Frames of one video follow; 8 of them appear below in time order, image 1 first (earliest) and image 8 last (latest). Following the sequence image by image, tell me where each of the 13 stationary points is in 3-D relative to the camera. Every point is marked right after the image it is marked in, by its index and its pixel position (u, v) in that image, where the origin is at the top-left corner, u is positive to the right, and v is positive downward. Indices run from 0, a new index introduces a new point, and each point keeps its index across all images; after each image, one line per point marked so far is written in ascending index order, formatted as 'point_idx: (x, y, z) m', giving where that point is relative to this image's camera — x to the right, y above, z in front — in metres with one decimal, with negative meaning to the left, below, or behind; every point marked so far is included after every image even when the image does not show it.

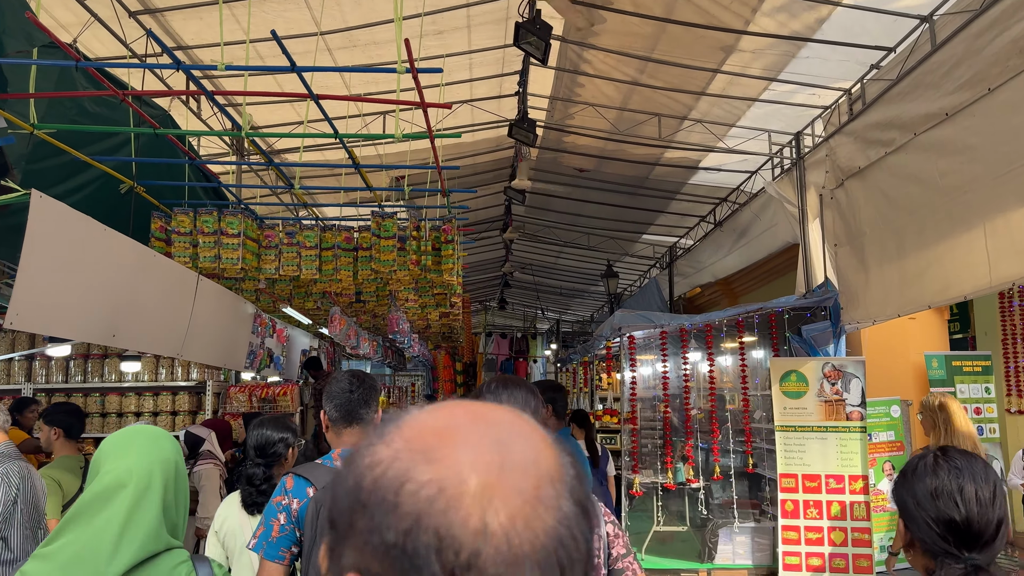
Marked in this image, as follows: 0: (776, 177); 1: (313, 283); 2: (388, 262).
0: (+2.6, +1.1, +7.9) m
1: (-1.5, 0.0, +6.1) m
2: (-0.8, +0.2, +5.2) m
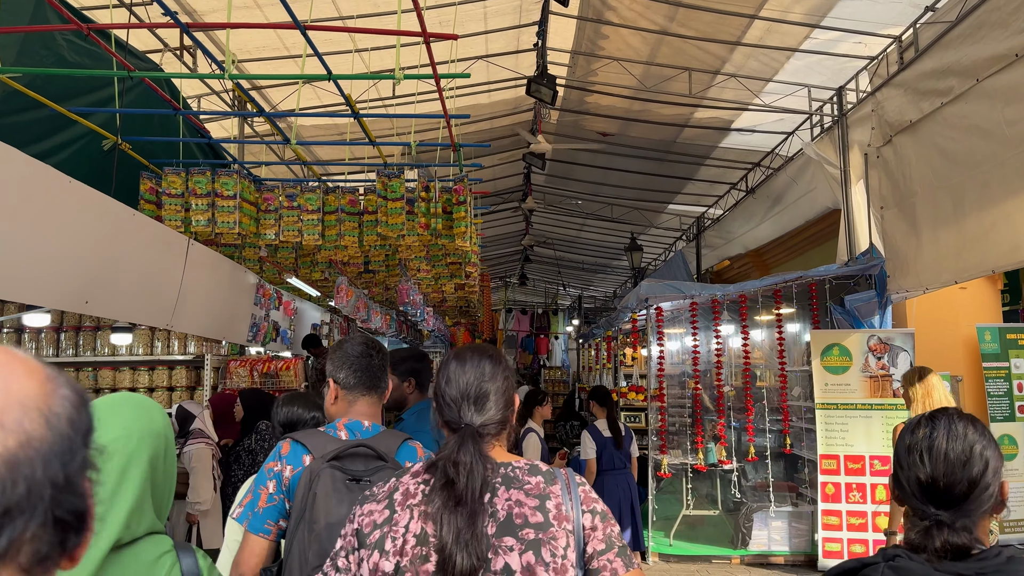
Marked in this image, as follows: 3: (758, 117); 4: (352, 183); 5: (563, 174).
0: (+2.8, +1.4, +7.3) m
1: (-1.4, +0.3, +5.7) m
2: (-0.7, +0.4, +4.8) m
3: (+2.4, +1.6, +7.6) m
4: (-1.1, +0.7, +5.2) m
5: (+0.7, +1.5, +10.4) m
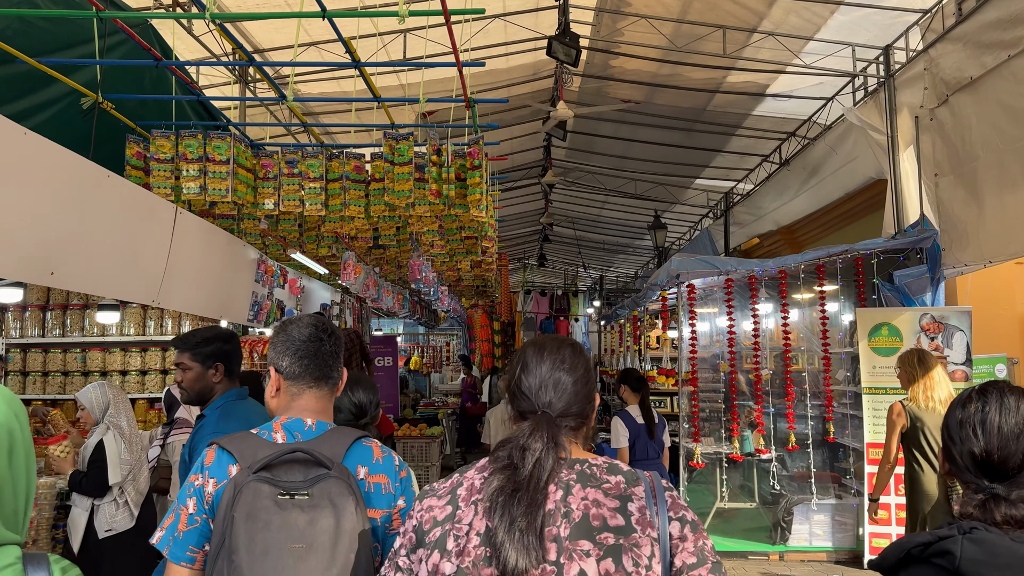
0: (+3.0, +1.6, +6.8) m
1: (-1.3, +0.4, +5.2) m
2: (-0.6, +0.5, +4.4) m
3: (+2.5, +1.8, +7.0) m
4: (-0.9, +0.9, +4.8) m
5: (+0.9, +1.8, +9.9) m
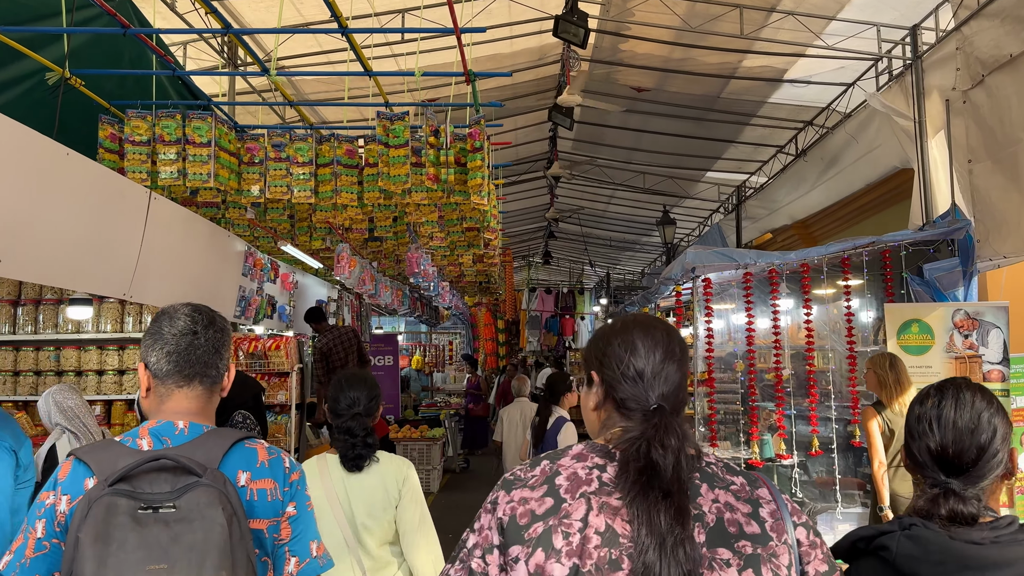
0: (+3.0, +1.6, +6.4) m
1: (-1.2, +0.5, +4.9) m
2: (-0.6, +0.6, +4.1) m
3: (+2.6, +1.9, +6.7) m
4: (-0.9, +0.9, +4.4) m
5: (+1.0, +1.8, +9.5) m
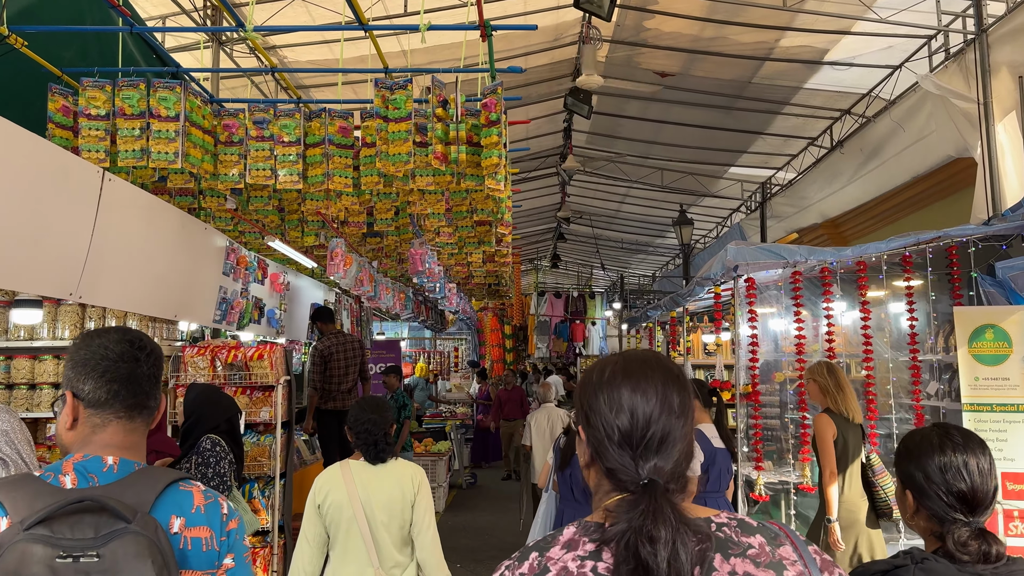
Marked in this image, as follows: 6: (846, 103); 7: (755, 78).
0: (+3.1, +1.6, +5.8) m
1: (-1.1, +0.5, +4.3) m
2: (-0.5, +0.6, +3.4) m
3: (+2.7, +1.9, +6.1) m
4: (-0.8, +0.9, +3.8) m
5: (+1.1, +1.8, +8.9) m
6: (+3.1, +1.7, +7.3) m
7: (+2.1, +1.8, +6.9) m
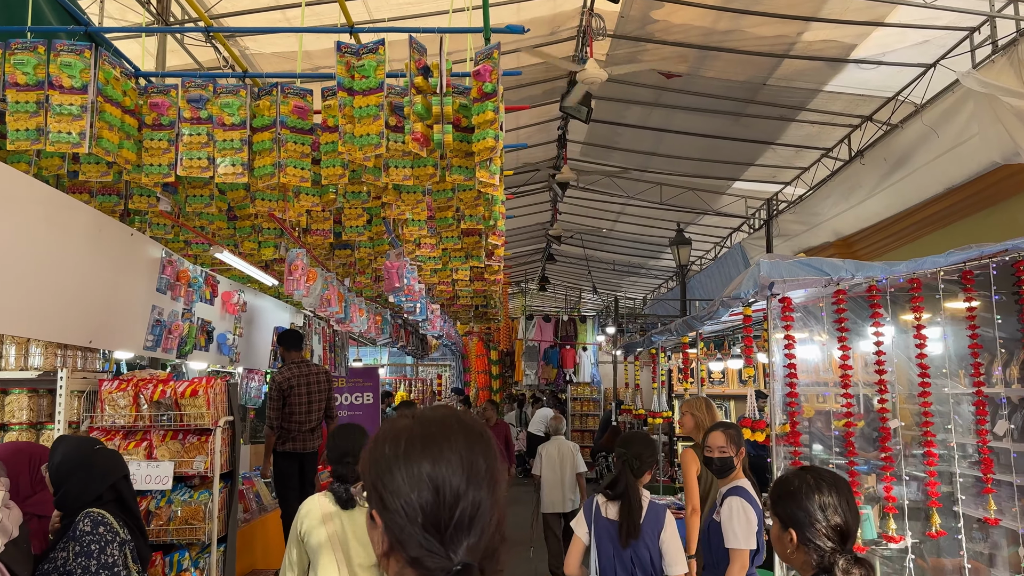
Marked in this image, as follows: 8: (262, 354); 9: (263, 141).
0: (+3.1, +1.5, +5.2) m
1: (-1.2, +0.4, +3.5) m
2: (-0.5, +0.5, +2.7) m
3: (+2.6, +1.7, +5.4) m
4: (-0.8, +0.8, +3.1) m
5: (+1.0, +1.5, +8.2) m
6: (+3.0, +1.5, +6.7) m
7: (+2.1, +1.7, +6.2) m
8: (-1.7, -0.5, +5.4) m
9: (-1.0, +0.6, +3.1) m
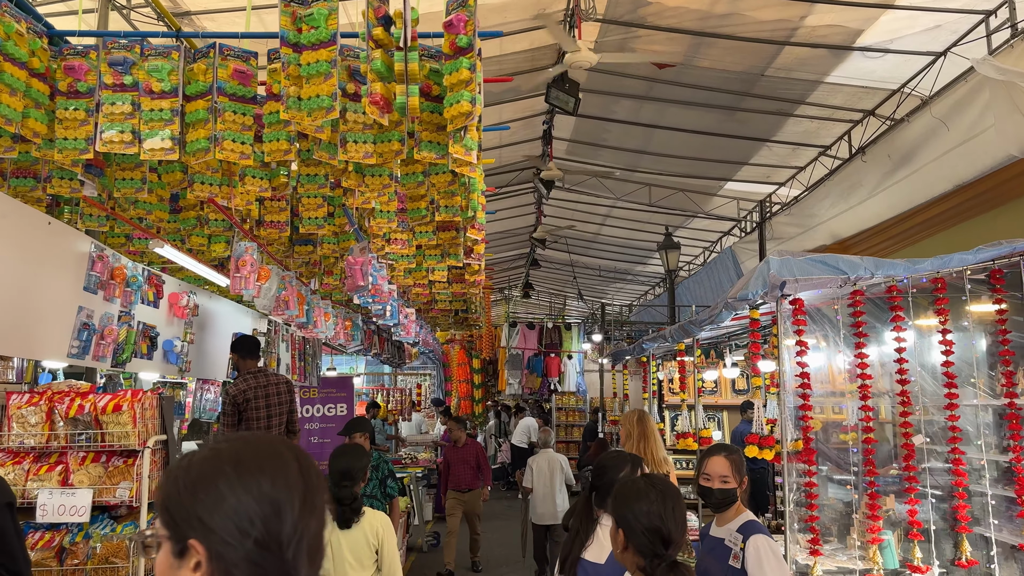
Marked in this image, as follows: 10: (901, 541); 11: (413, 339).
0: (+3.0, +1.5, +4.8) m
1: (-1.2, +0.4, +3.1) m
2: (-0.6, +0.5, +2.3) m
3: (+2.5, +1.7, +5.1) m
4: (-0.9, +0.8, +2.7) m
5: (+0.8, +1.5, +7.8) m
6: (+2.9, +1.5, +6.3) m
7: (+1.9, +1.6, +5.9) m
8: (-1.8, -0.5, +4.9) m
9: (-1.0, +0.6, +2.7) m
10: (+1.8, -1.2, +3.7) m
11: (-0.8, -0.4, +6.6) m
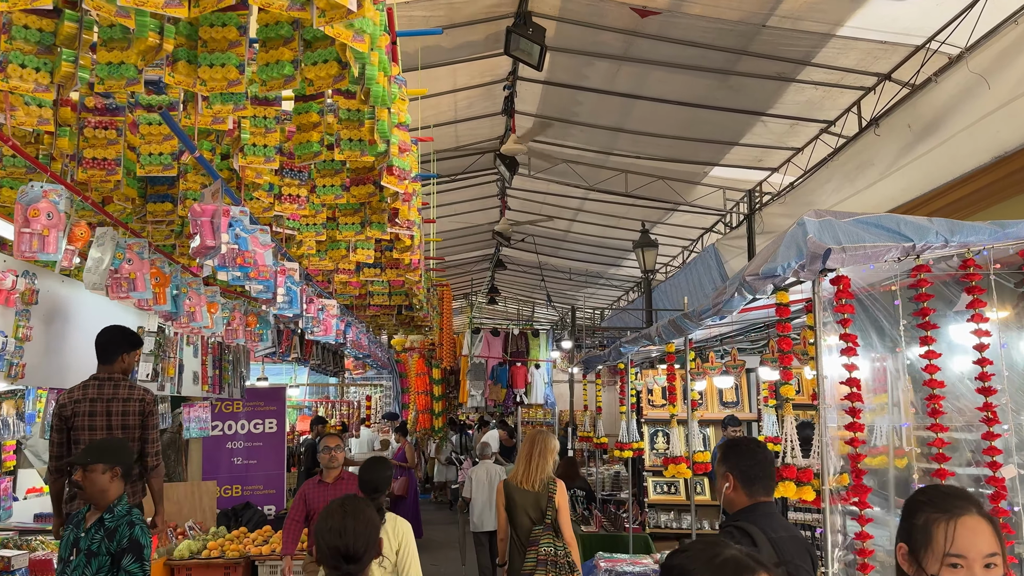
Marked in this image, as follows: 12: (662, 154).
0: (+2.7, +1.5, +3.9) m
1: (-1.4, +0.5, +2.0) m
2: (-0.7, +0.6, +1.2) m
3: (+2.2, +1.8, +4.1) m
4: (-1.1, +1.0, +1.6) m
5: (+0.4, +1.5, +6.8) m
6: (+2.6, +1.5, +5.4) m
7: (+1.6, +1.7, +4.9) m
8: (-2.1, -0.4, +3.8) m
9: (-1.2, +0.7, +1.6) m
10: (+1.6, -1.1, +2.7) m
11: (-1.2, -0.4, +5.5) m
12: (+1.4, +1.2, +7.4) m
